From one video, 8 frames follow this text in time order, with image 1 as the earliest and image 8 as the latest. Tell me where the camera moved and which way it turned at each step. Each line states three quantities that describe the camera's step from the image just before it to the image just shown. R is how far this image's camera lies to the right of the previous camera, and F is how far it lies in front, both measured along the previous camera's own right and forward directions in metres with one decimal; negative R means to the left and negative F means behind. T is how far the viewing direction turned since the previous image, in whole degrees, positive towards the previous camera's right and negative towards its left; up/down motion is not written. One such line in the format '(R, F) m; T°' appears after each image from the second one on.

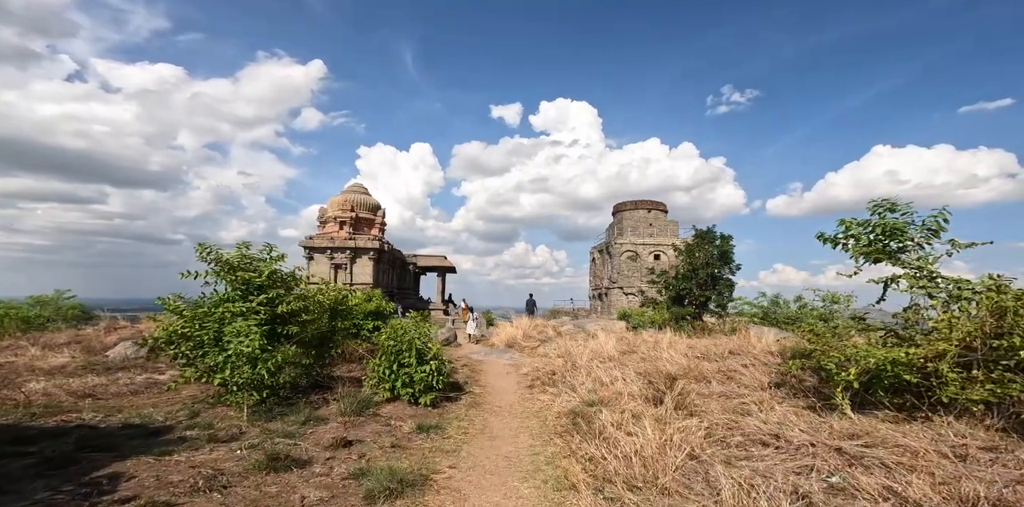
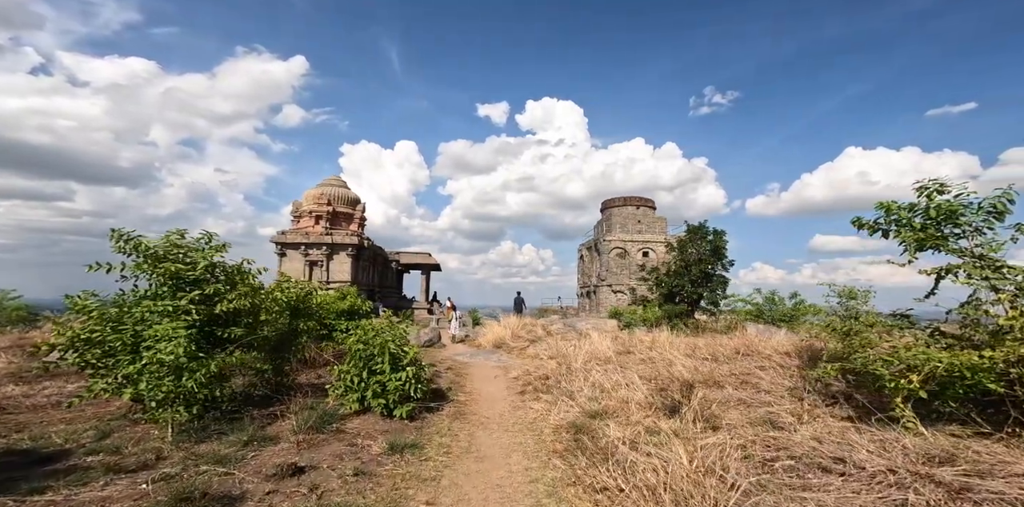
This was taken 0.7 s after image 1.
(-0.1, +1.0) m; +2°
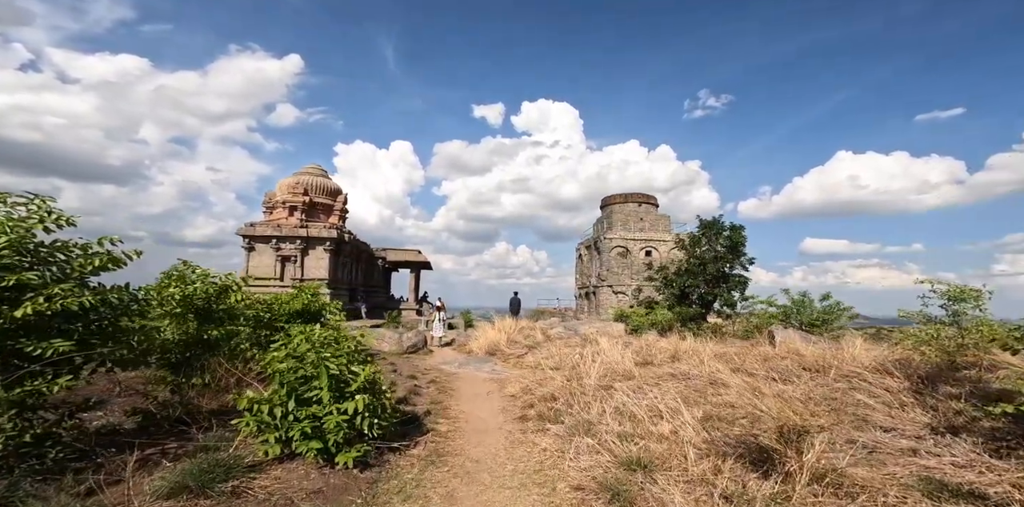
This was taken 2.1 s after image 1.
(-0.1, +2.1) m; +1°
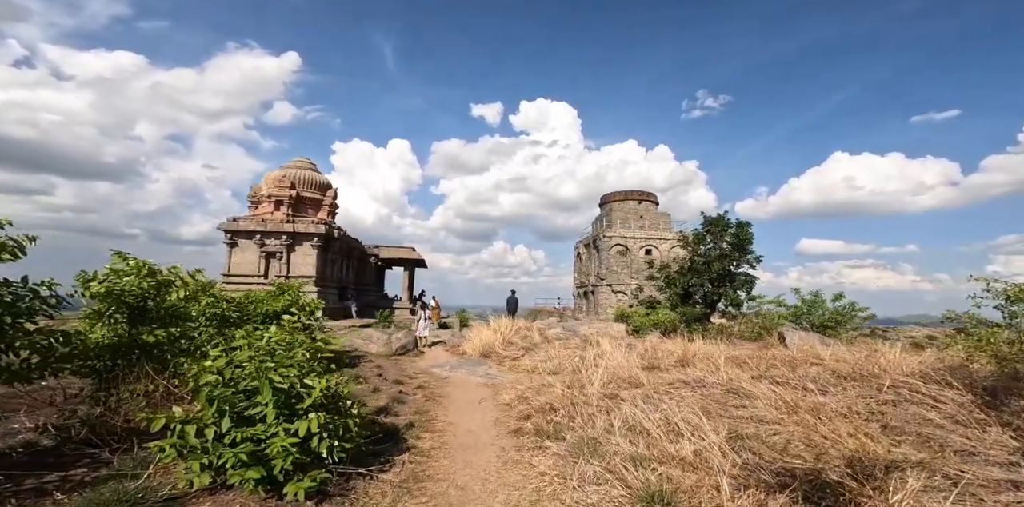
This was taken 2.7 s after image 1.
(0.0, +0.8) m; 0°
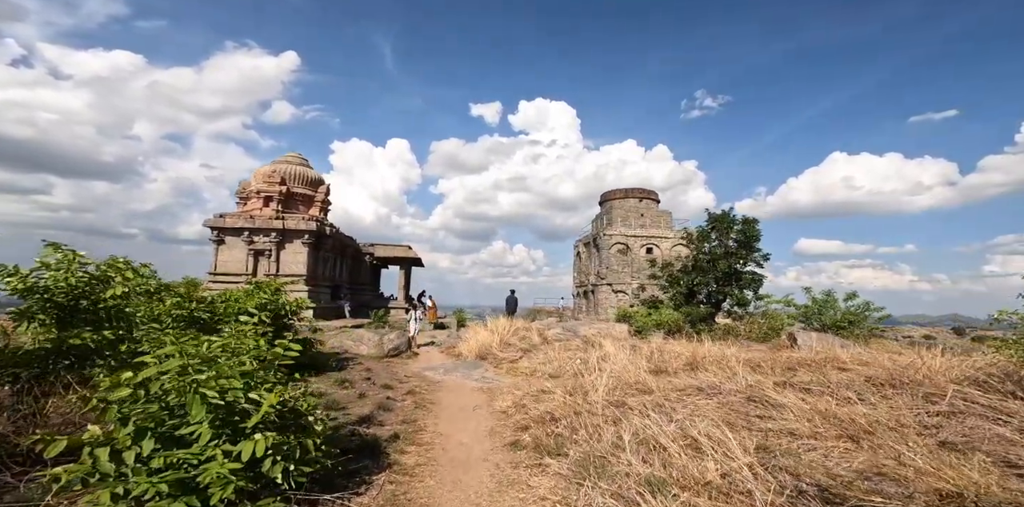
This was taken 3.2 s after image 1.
(0.0, +0.7) m; 0°
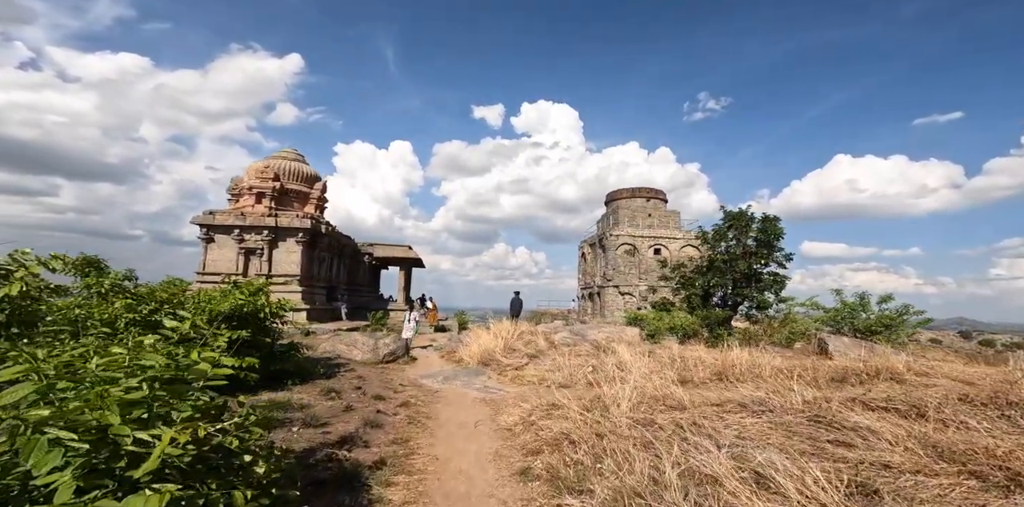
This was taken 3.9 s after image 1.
(-0.1, +1.0) m; 0°
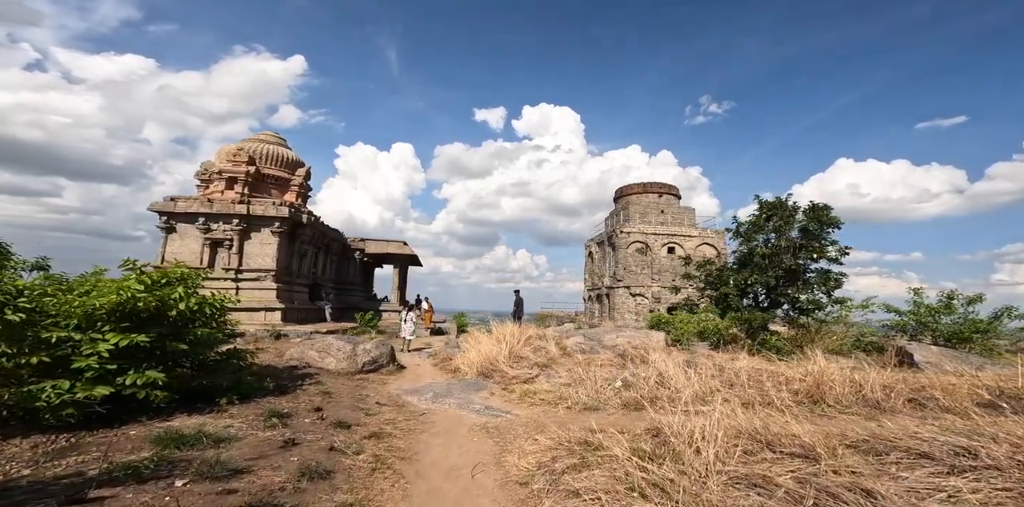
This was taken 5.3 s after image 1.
(-0.1, +2.2) m; 0°
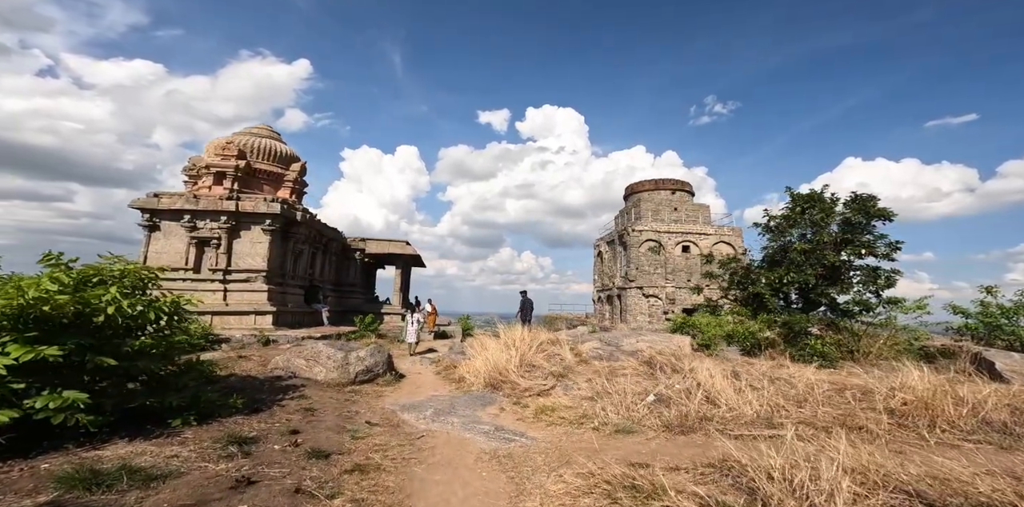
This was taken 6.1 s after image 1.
(-0.1, +1.2) m; -1°
